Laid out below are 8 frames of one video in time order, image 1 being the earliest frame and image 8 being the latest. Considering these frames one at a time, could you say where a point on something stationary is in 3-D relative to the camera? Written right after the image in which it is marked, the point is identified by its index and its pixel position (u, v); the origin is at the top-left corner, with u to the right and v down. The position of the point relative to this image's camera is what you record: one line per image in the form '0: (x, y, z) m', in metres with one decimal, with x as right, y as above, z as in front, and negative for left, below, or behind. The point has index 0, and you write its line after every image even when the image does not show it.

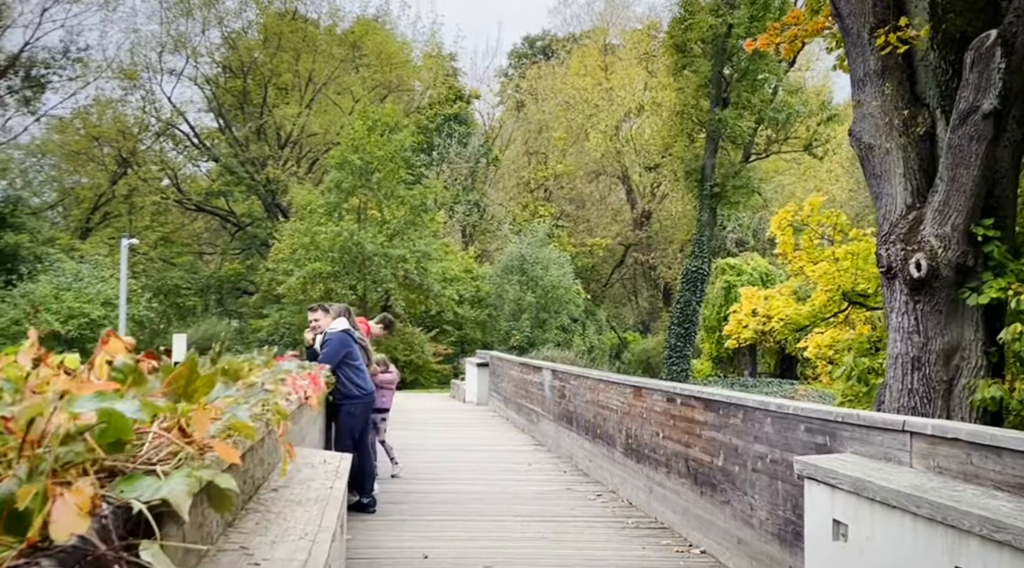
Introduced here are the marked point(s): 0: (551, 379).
0: (+0.4, -0.9, +9.5) m
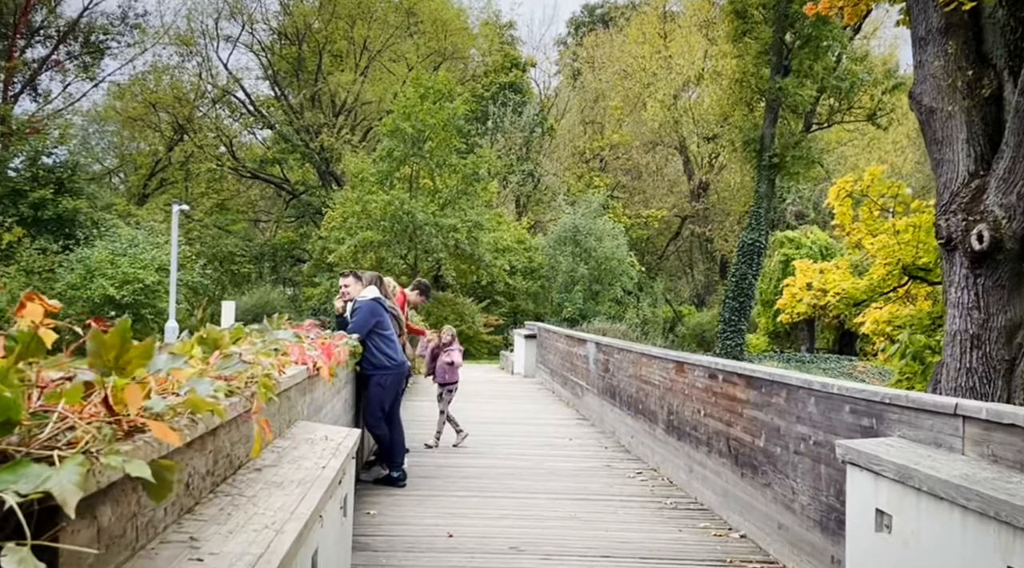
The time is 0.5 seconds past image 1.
0: (+0.8, -0.7, +9.3) m
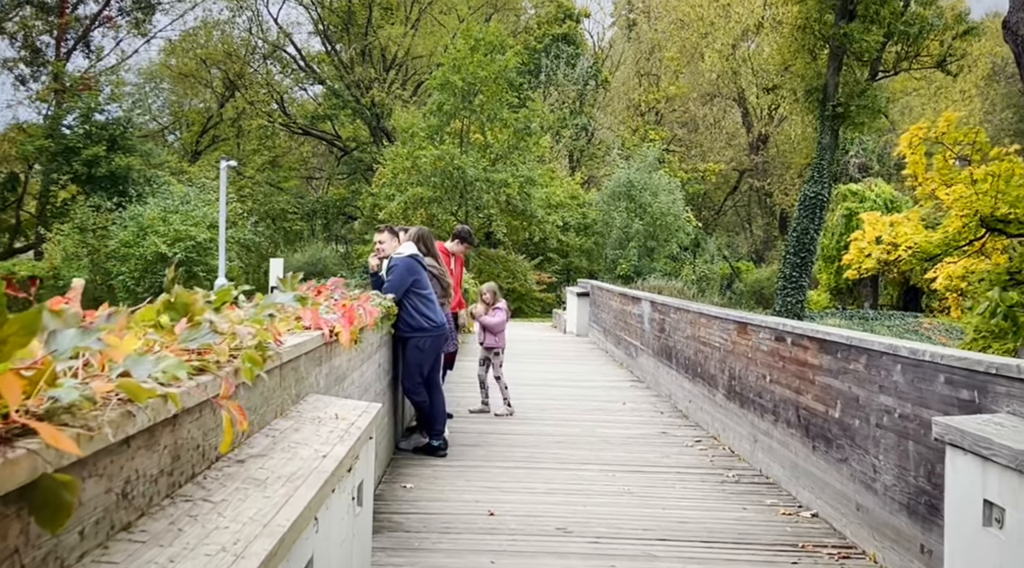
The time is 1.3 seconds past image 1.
0: (+1.2, -0.3, +8.9) m
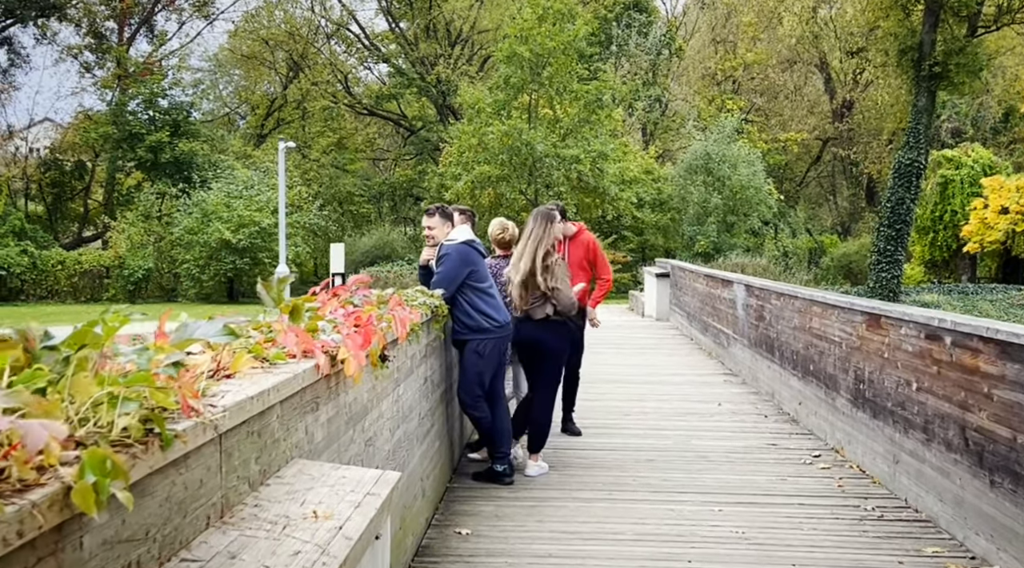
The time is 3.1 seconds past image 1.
0: (+1.9, -0.1, +7.8) m
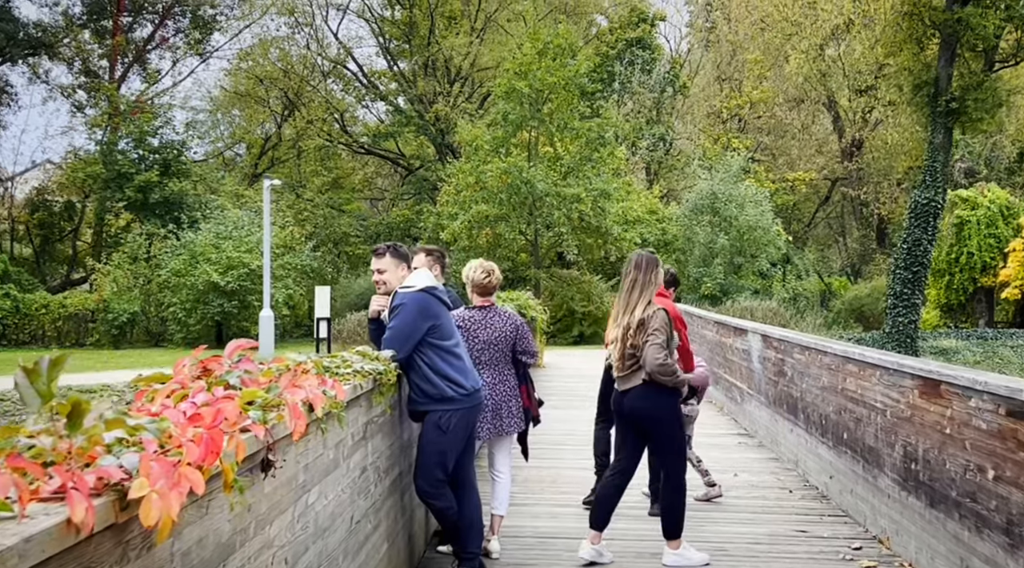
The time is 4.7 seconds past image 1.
0: (+1.8, -0.5, +6.9) m
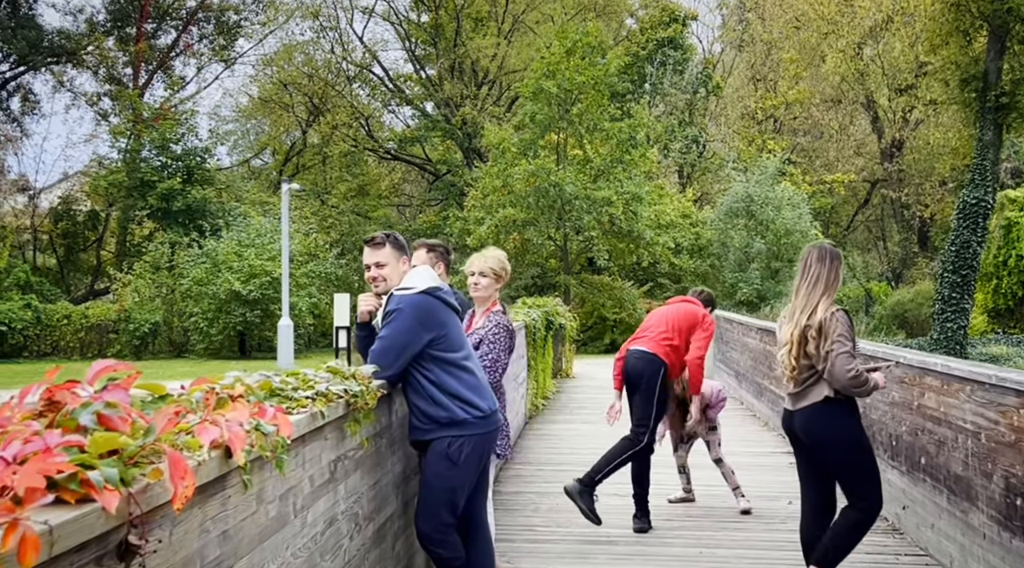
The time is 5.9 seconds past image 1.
0: (+1.9, -0.5, +6.2) m
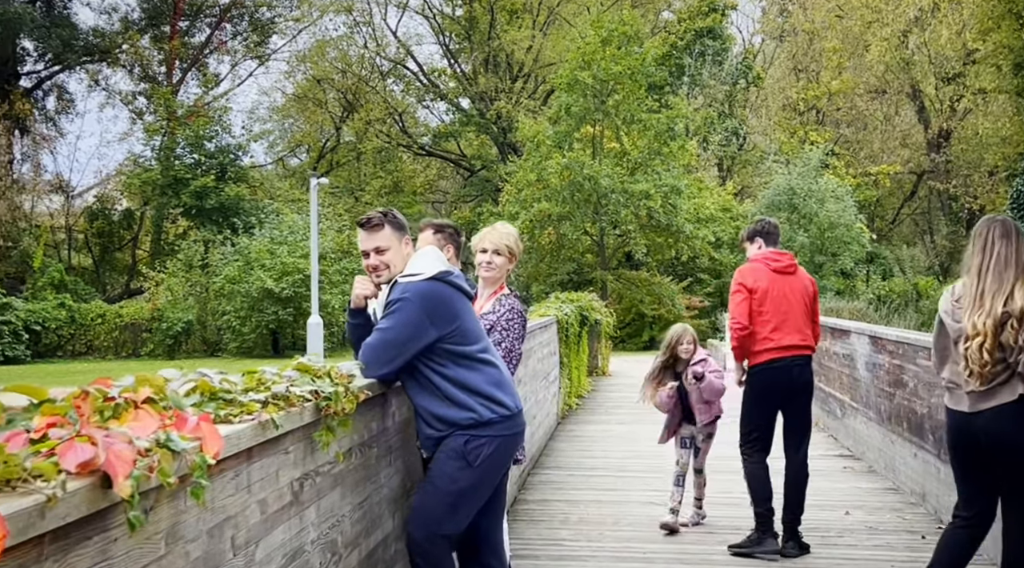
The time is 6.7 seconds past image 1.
0: (+2.1, -0.4, +5.7) m
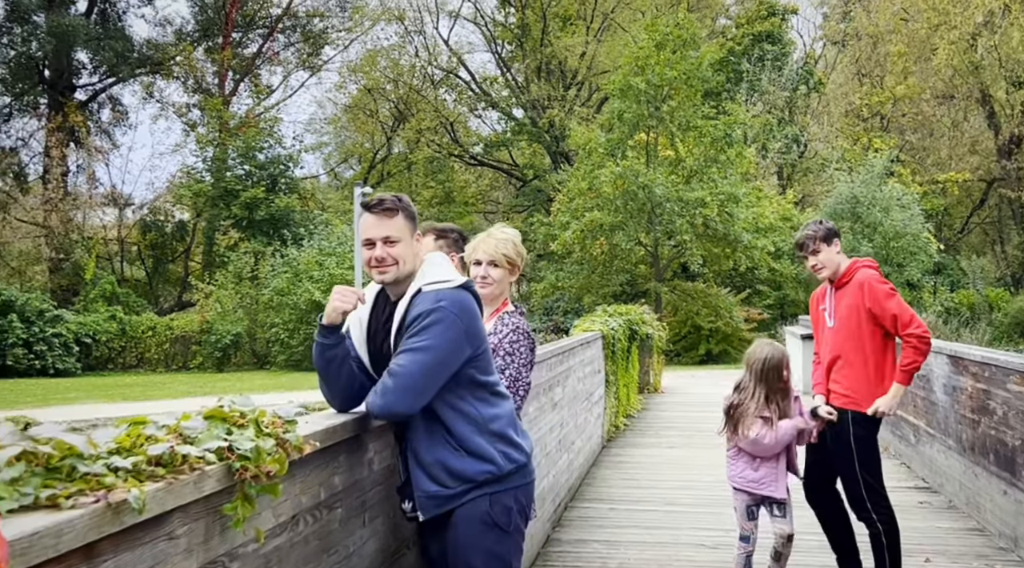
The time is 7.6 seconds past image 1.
0: (+2.3, -0.5, +5.1) m
